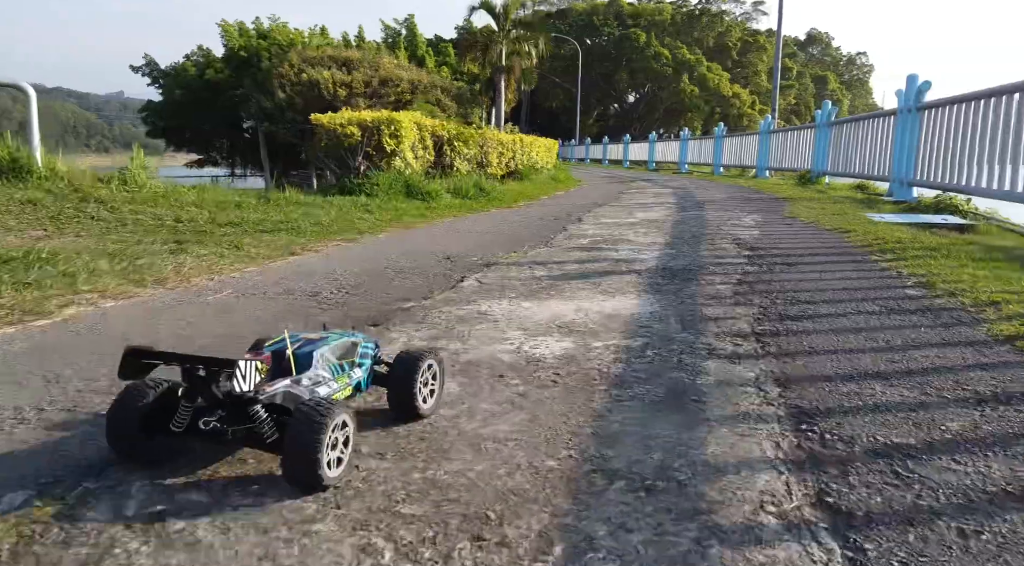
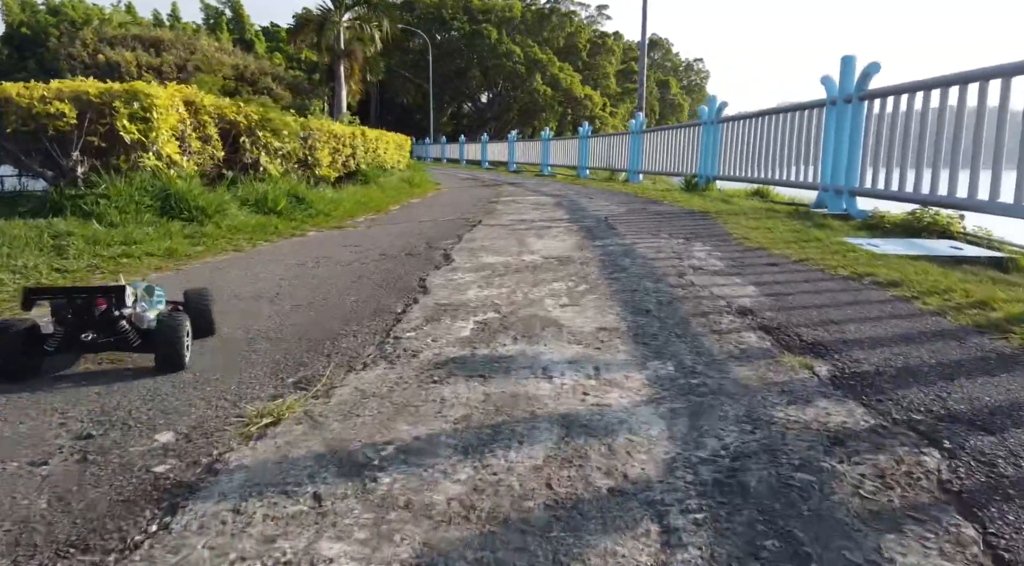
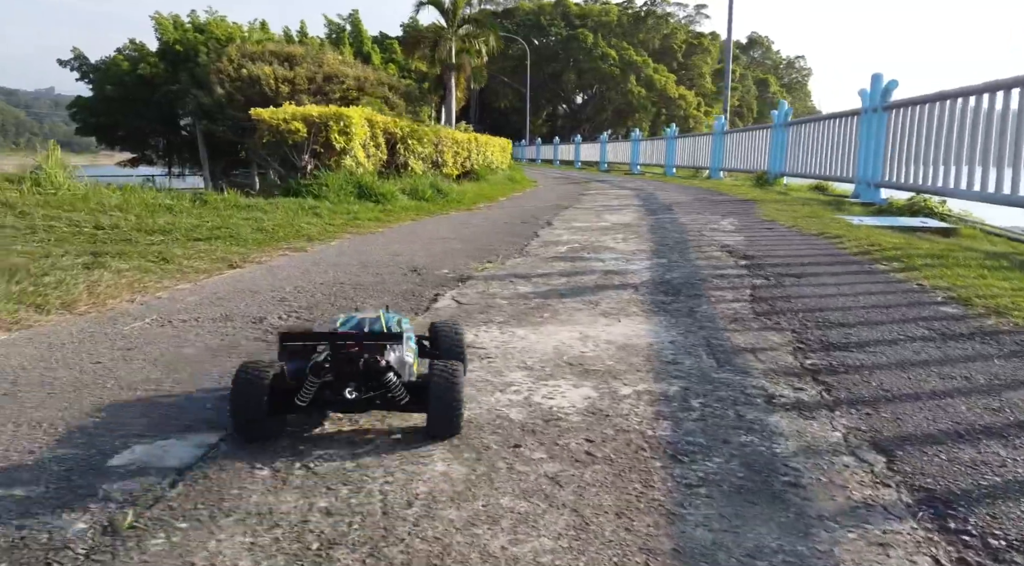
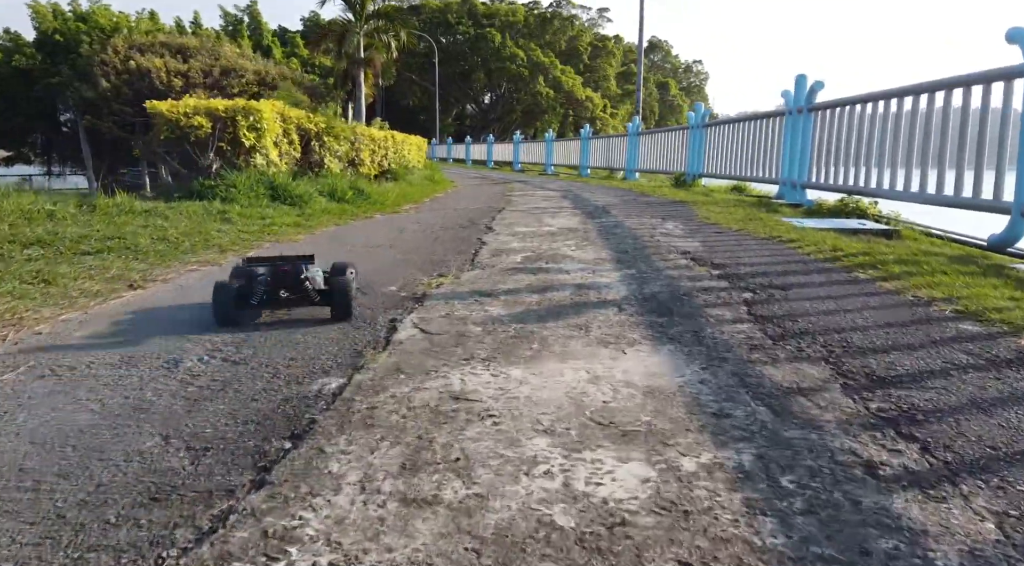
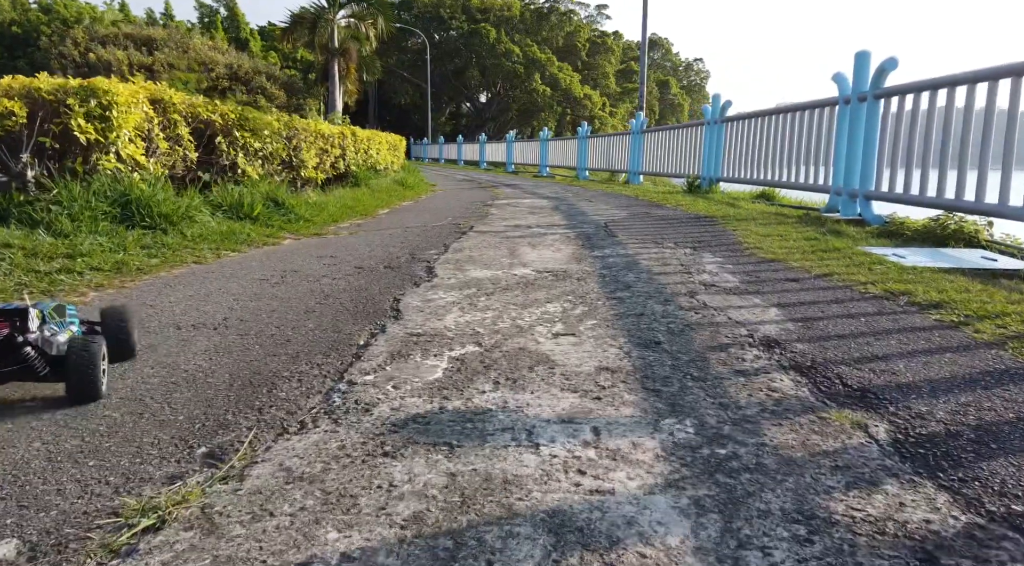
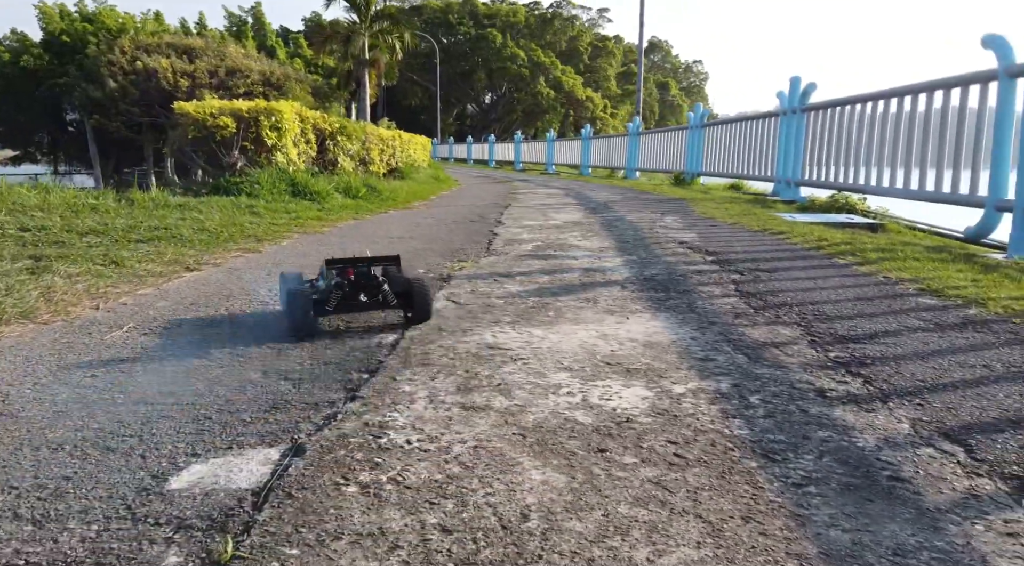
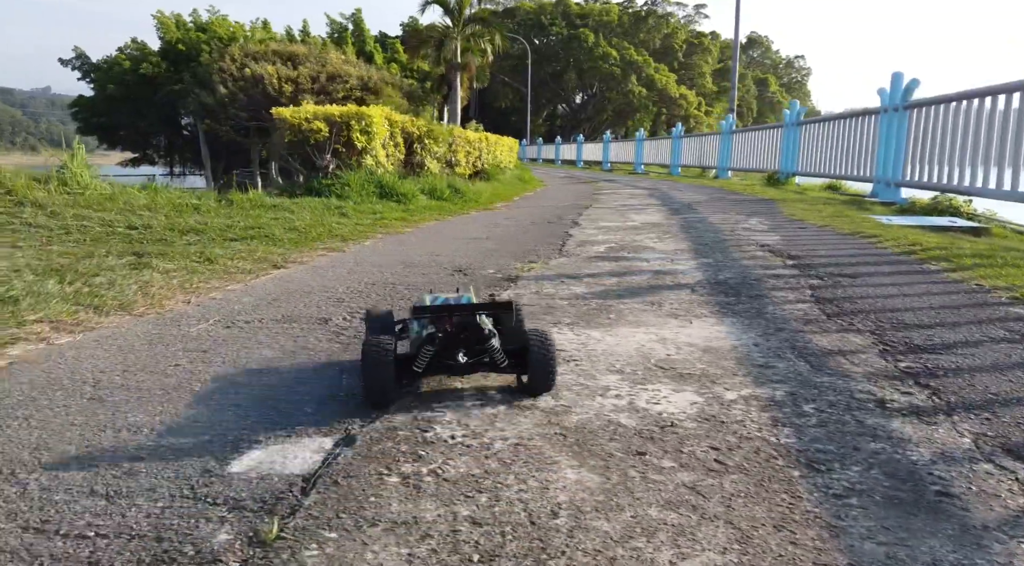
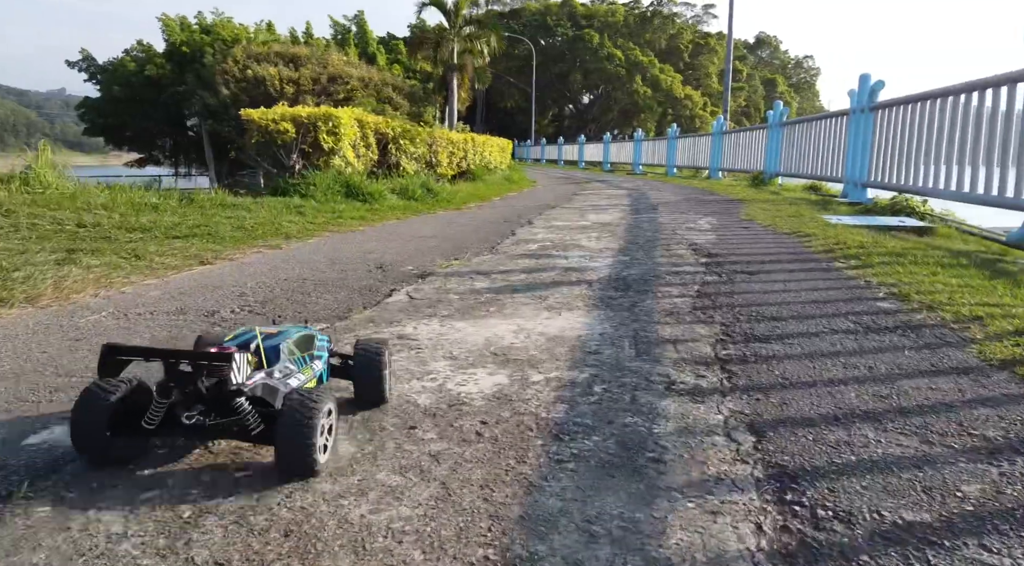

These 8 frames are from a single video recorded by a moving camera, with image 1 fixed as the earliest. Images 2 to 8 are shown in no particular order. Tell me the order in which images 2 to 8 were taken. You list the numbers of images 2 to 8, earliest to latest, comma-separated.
8, 3, 7, 6, 4, 2, 5
